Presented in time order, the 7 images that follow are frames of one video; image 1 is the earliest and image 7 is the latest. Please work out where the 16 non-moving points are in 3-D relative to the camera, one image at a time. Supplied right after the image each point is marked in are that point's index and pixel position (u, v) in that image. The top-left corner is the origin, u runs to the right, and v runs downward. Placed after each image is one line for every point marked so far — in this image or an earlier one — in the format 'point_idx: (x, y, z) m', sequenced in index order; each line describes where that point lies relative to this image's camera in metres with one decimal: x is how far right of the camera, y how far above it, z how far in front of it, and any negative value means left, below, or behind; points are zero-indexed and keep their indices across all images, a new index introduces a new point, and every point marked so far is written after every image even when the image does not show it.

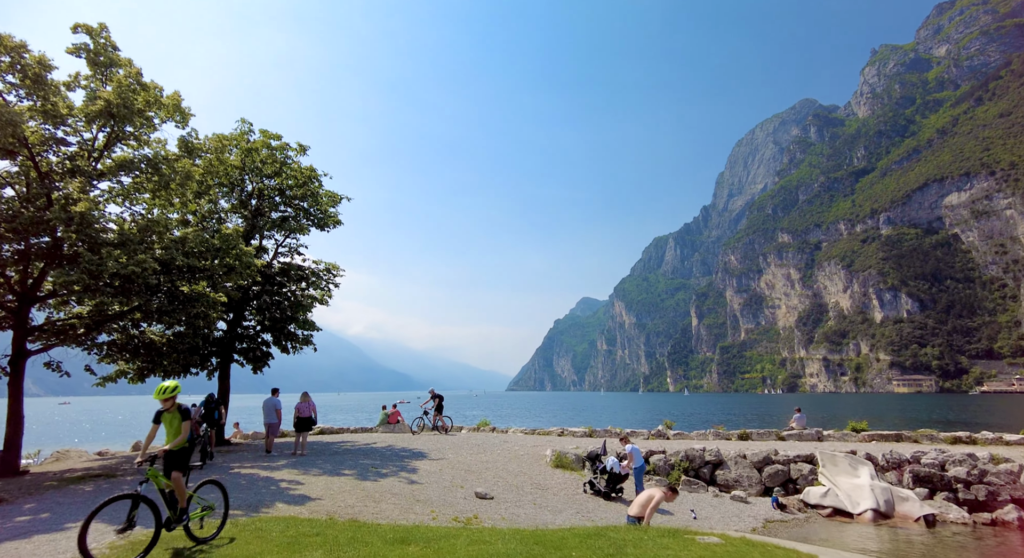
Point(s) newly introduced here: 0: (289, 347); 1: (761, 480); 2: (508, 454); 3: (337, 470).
0: (-8.3, -2.5, +18.7) m
1: (+6.4, -5.2, +12.9) m
2: (-0.1, -5.7, +16.4) m
3: (-4.5, -5.0, +13.2) m
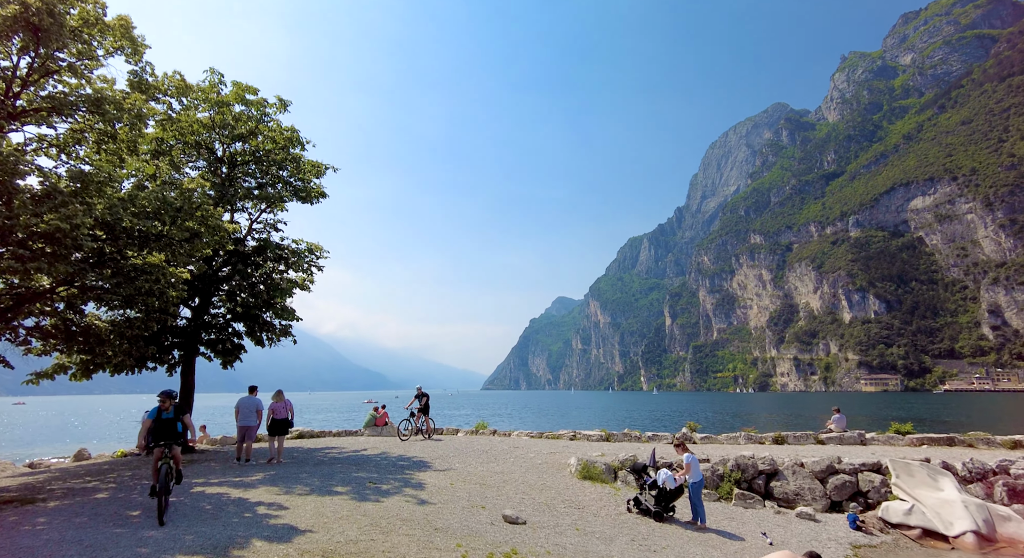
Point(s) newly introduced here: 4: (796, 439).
0: (-7.9, -1.9, +16.2) m
1: (+6.9, -4.7, +11.1) m
2: (+0.3, -5.2, +14.3) m
3: (-4.0, -4.5, +10.9) m
4: (+9.1, -5.1, +16.0) m
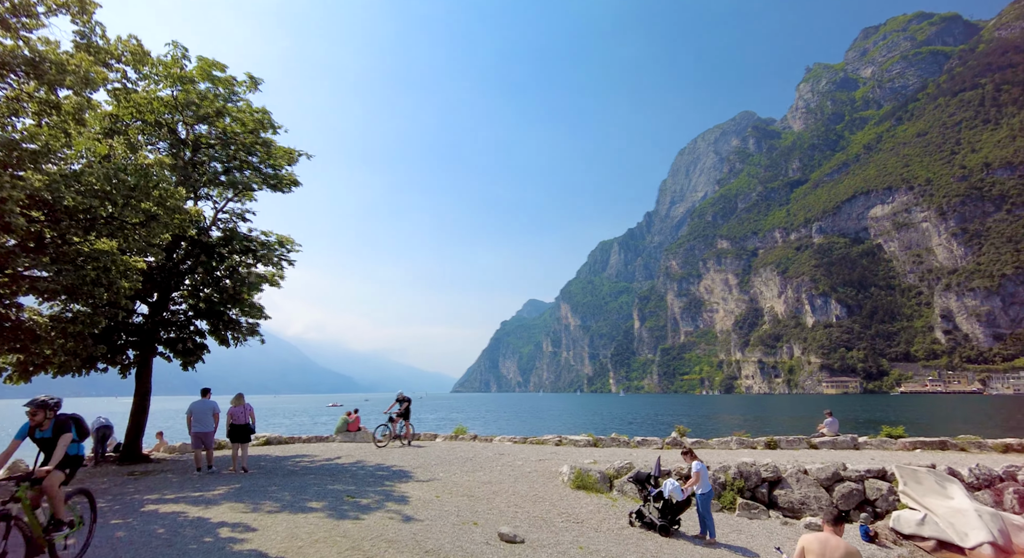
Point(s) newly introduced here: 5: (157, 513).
0: (-8.3, -1.8, +14.9) m
1: (+6.8, -4.7, +10.6) m
2: (0.0, -5.2, +13.5) m
3: (-4.1, -4.4, +9.8) m
4: (+8.6, -5.1, +15.7) m
5: (-6.1, -4.0, +8.6) m
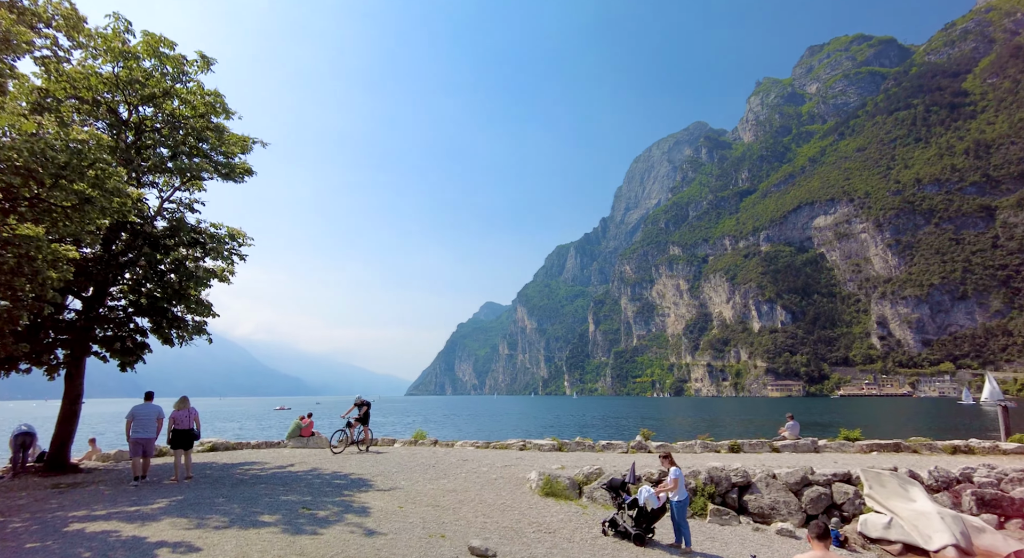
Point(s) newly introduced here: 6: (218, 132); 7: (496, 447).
0: (-9.2, -1.6, +13.8) m
1: (+6.1, -4.8, +10.7) m
2: (-0.9, -5.1, +13.0) m
3: (-4.7, -4.2, +9.0) m
4: (+7.5, -5.3, +15.8) m
5: (-6.5, -3.9, +7.6) m
6: (-8.3, +4.1, +14.1) m
7: (-0.6, -6.0, +17.9) m
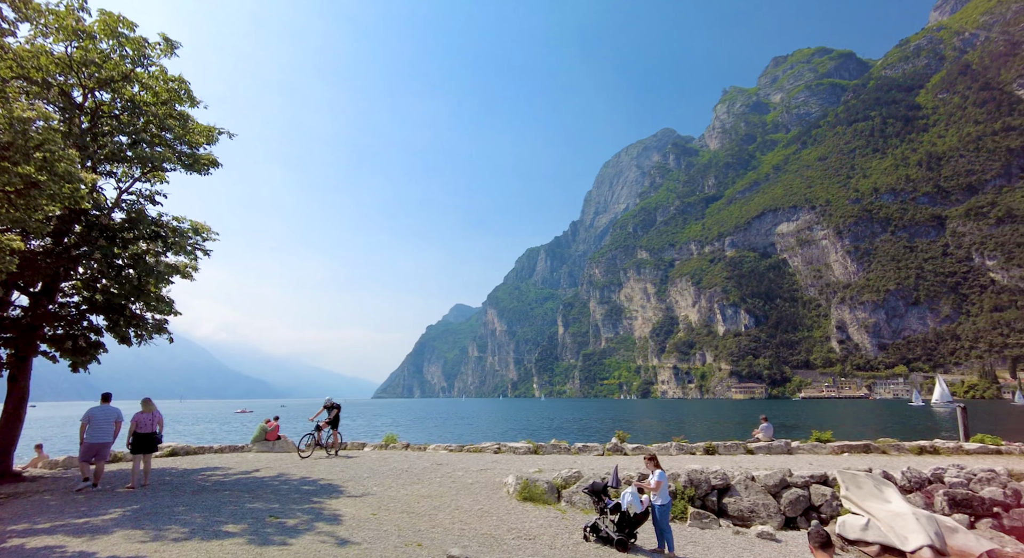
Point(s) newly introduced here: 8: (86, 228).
0: (-9.8, -1.4, +12.9) m
1: (+5.7, -4.9, +10.7) m
2: (-1.4, -5.1, +12.6) m
3: (-5.0, -4.1, +8.4) m
4: (+6.8, -5.4, +15.9) m
5: (-6.8, -3.7, +7.0) m
6: (-8.8, +4.3, +13.4) m
7: (-1.4, -5.9, +17.5) m
8: (-10.0, +1.2, +11.9) m
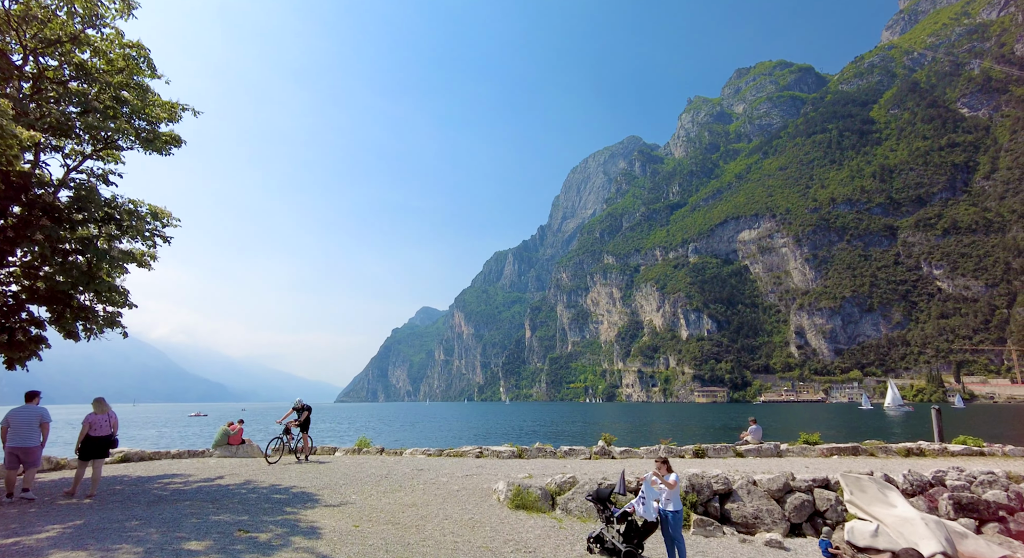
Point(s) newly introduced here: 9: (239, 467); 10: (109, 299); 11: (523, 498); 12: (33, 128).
0: (-10.0, -1.1, +11.6) m
1: (+5.5, -4.8, +10.2) m
2: (-1.7, -4.9, +11.7) m
3: (-5.0, -3.9, +7.3) m
4: (+6.3, -5.3, +15.5) m
5: (-6.6, -3.4, +5.8) m
6: (-9.0, +4.6, +12.1) m
7: (-2.0, -5.8, +16.6) m
8: (-10.1, +1.5, +10.5) m
9: (-8.2, -5.7, +15.2) m
10: (-9.1, -0.4, +11.3) m
11: (+0.2, -4.6, +10.7) m
12: (-9.7, +3.1, +10.2) m
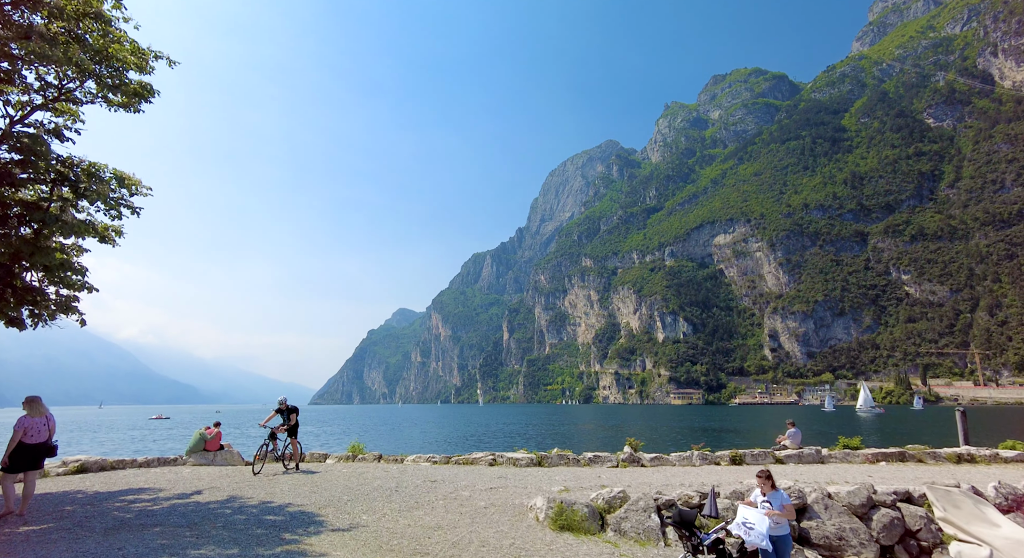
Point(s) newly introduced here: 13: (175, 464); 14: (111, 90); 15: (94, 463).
0: (-9.2, -0.7, +9.5) m
1: (+6.3, -4.5, +8.9) m
2: (-1.0, -4.6, +10.0) m
3: (-4.0, -3.5, +5.5) m
4: (+6.9, -5.1, +14.2) m
5: (-5.6, -3.0, +3.9) m
6: (-8.2, +5.0, +10.1) m
7: (-1.5, -5.4, +14.9) m
8: (-9.3, +1.9, +8.5) m
9: (-7.7, -5.3, +13.2) m
10: (-8.3, 0.0, +9.3) m
11: (+1.0, -4.3, +9.1) m
12: (-8.8, +3.6, +8.2) m
13: (-10.3, -5.7, +15.4) m
14: (-8.1, +3.8, +10.2) m
15: (-11.9, -5.3, +14.3) m
